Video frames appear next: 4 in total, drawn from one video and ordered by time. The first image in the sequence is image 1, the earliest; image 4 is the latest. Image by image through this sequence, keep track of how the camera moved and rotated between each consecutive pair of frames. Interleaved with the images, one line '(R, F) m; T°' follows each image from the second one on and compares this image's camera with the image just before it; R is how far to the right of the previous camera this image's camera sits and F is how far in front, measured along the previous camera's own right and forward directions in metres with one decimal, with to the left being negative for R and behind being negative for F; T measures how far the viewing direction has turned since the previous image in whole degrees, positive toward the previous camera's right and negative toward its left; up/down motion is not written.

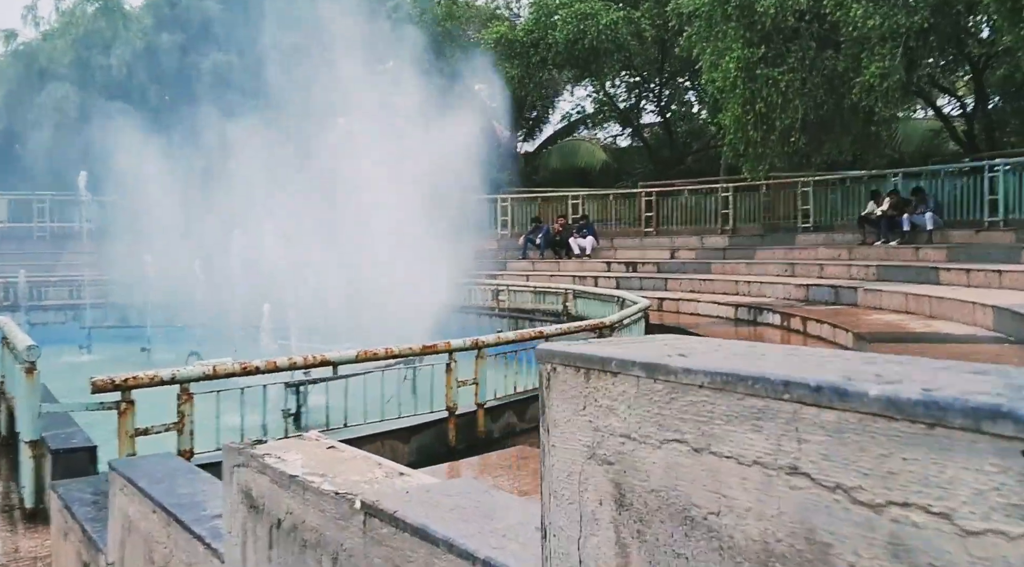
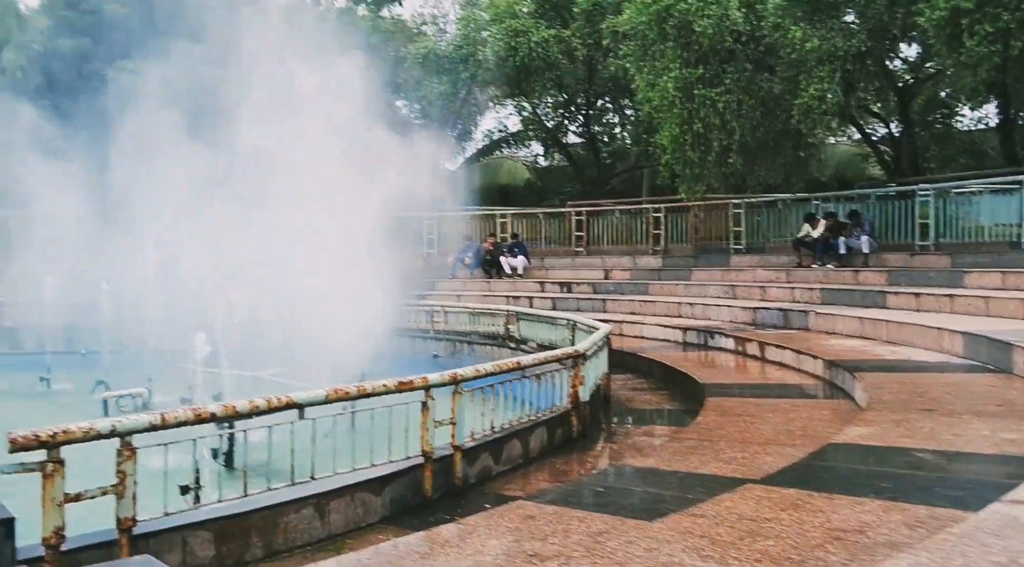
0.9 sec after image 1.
(-0.4, +0.6) m; +5°
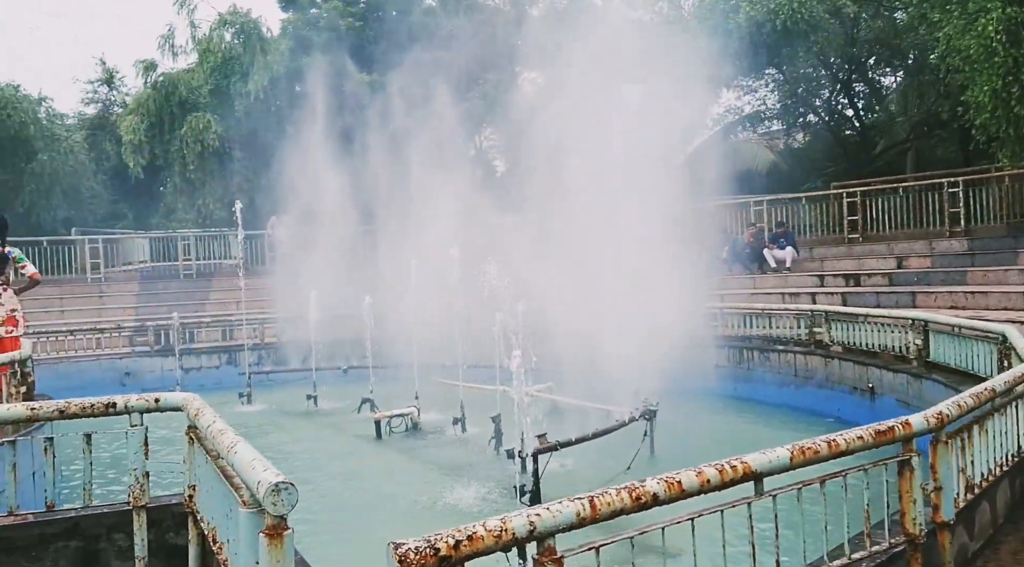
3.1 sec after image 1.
(-1.0, +1.3) m; -13°
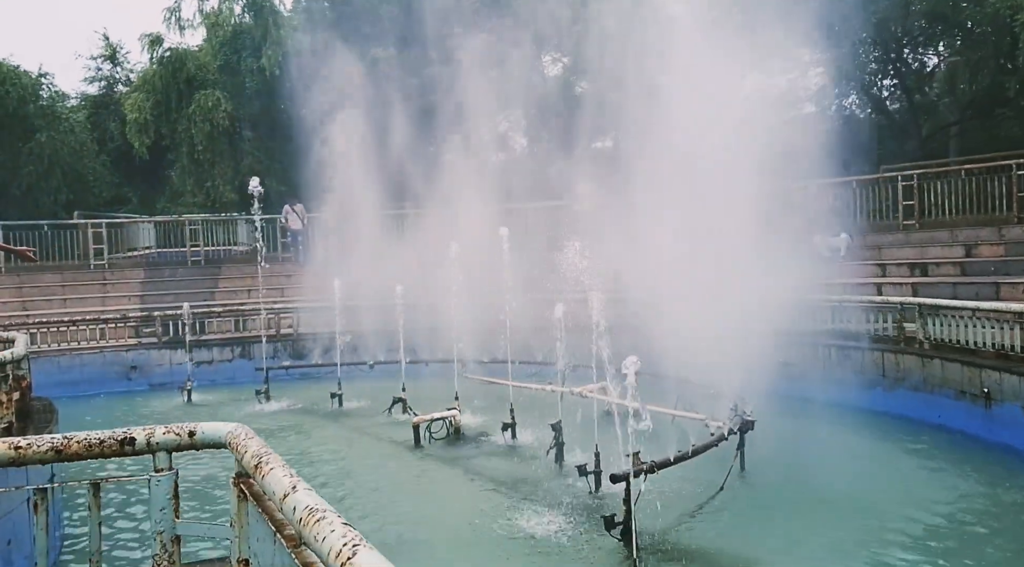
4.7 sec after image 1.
(-0.5, +1.1) m; 0°
